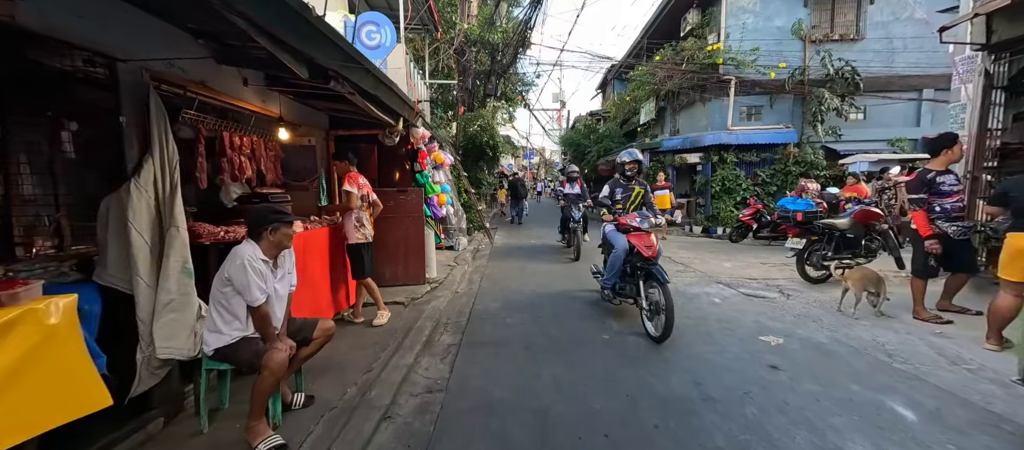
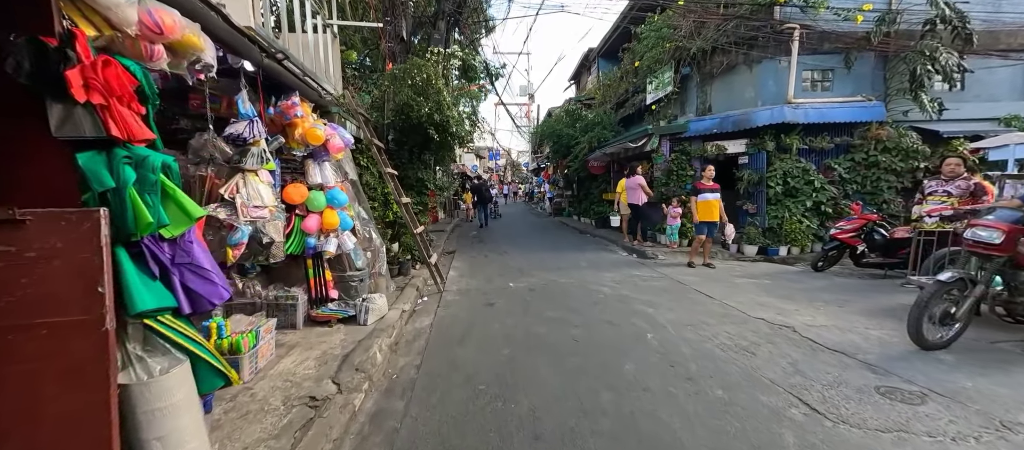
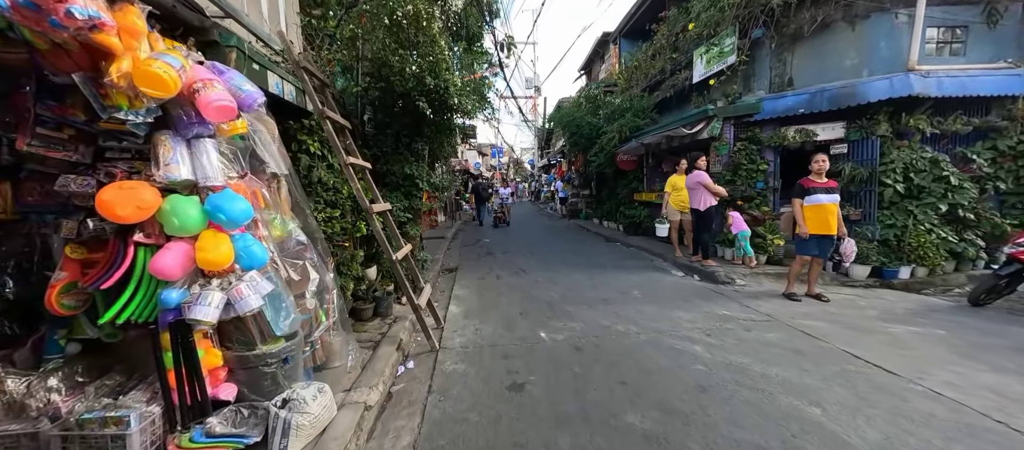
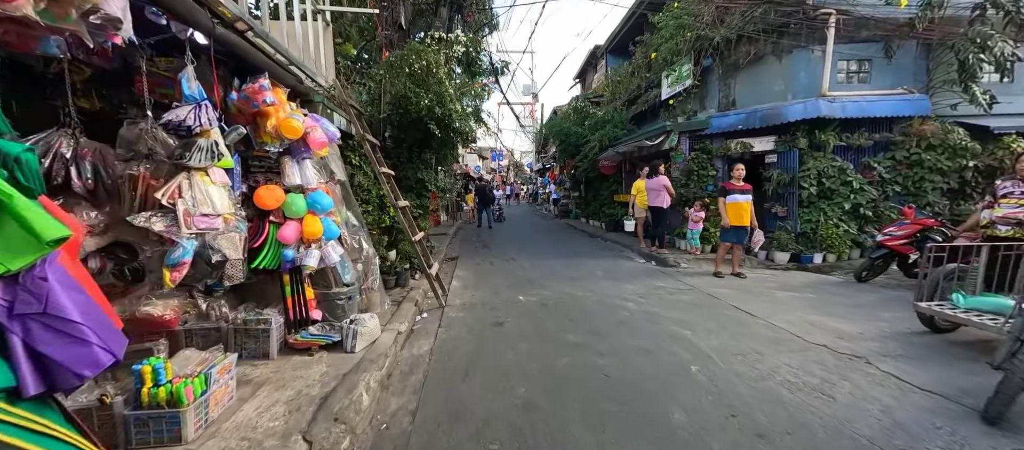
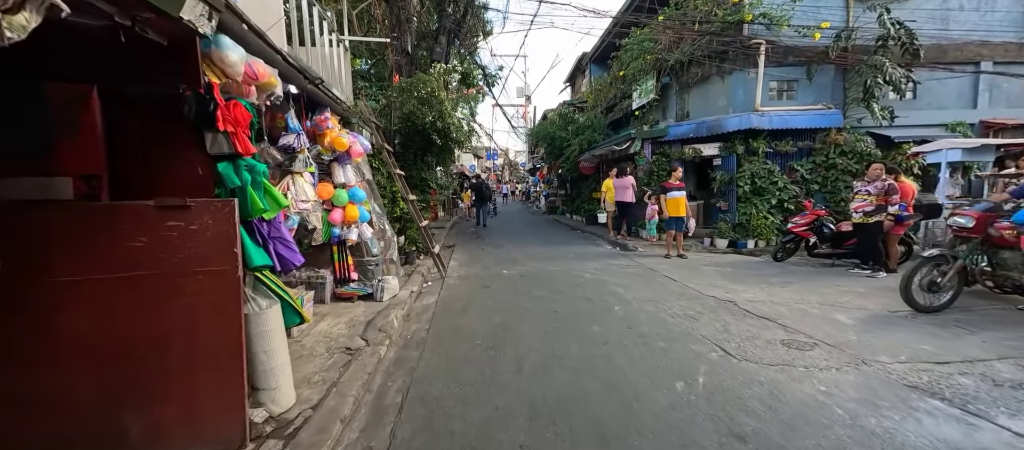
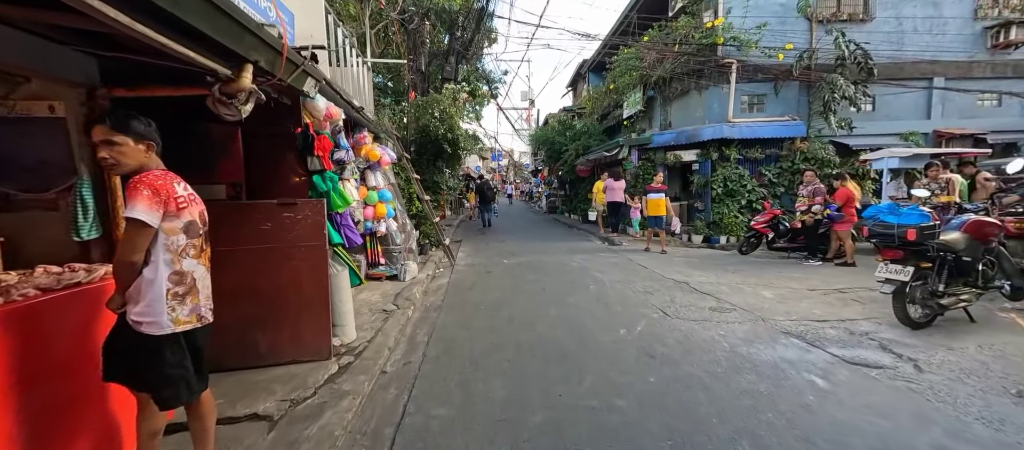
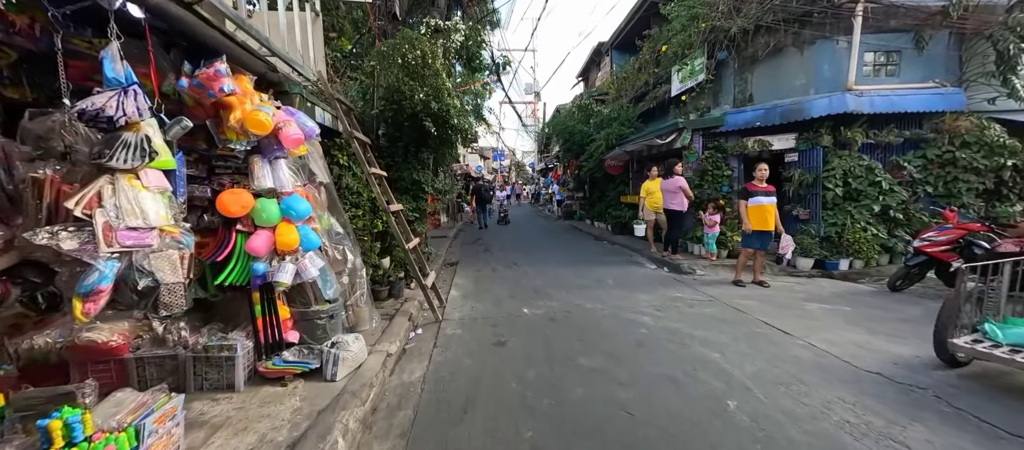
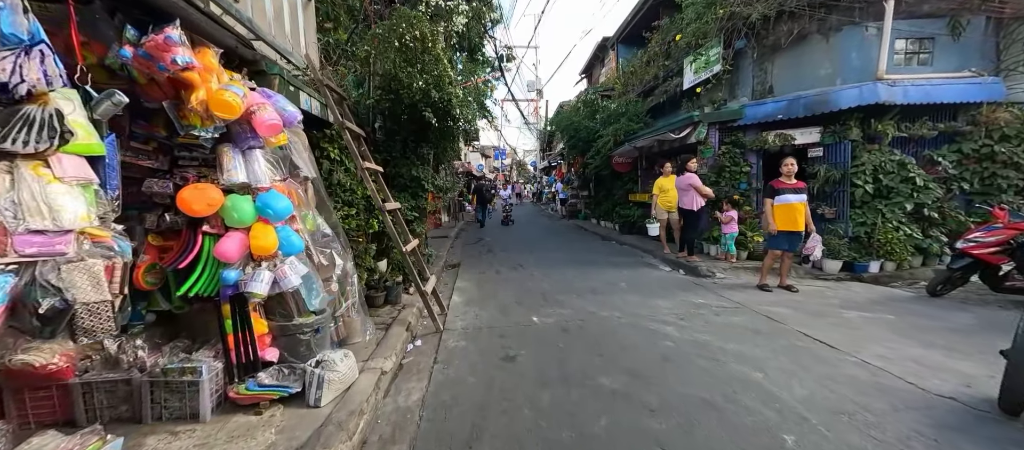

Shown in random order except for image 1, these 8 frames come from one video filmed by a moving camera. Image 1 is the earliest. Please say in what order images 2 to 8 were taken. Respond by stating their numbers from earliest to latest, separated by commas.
6, 5, 2, 4, 7, 8, 3
